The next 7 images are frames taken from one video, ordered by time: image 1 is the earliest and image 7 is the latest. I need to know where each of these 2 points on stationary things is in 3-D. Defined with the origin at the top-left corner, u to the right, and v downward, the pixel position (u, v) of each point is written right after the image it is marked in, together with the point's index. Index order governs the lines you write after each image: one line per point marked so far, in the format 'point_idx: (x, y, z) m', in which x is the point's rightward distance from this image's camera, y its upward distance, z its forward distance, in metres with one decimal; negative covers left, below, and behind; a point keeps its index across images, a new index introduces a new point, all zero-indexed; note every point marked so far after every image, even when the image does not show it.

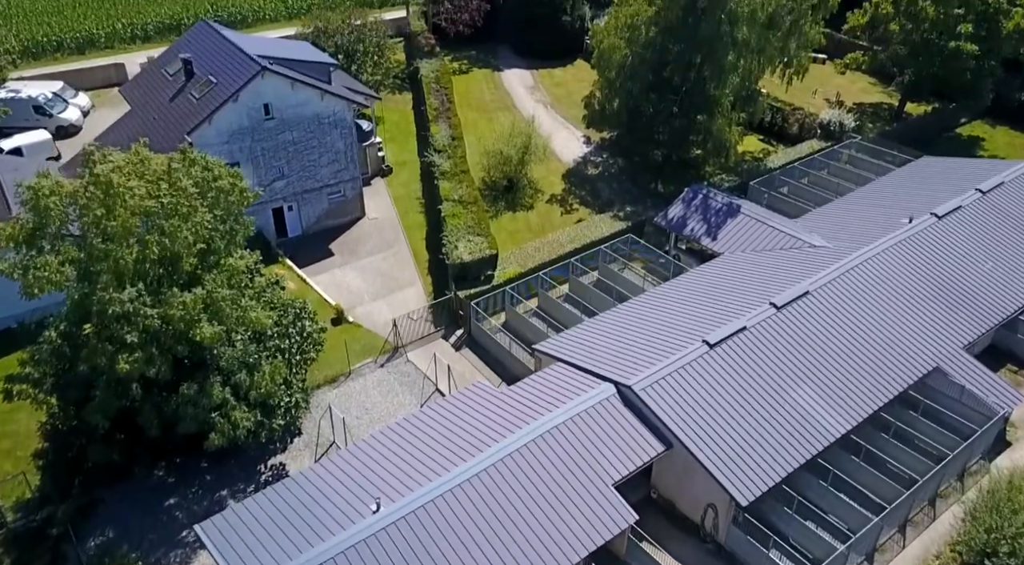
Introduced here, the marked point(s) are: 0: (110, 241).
0: (-9.8, +1.0, +20.2) m
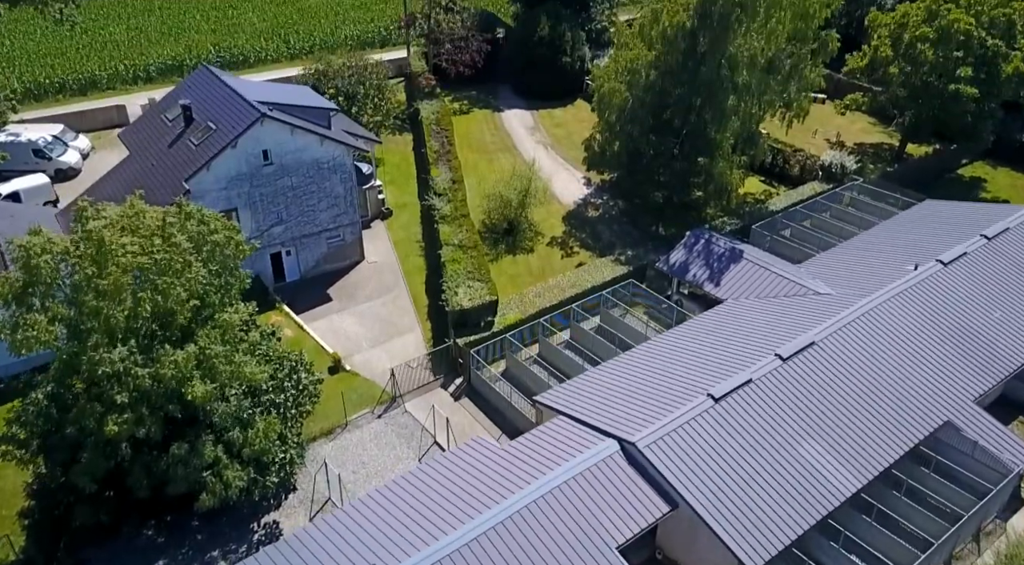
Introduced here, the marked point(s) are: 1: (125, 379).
0: (-9.8, -0.4, +19.7) m
1: (-9.3, -2.3, +19.7) m
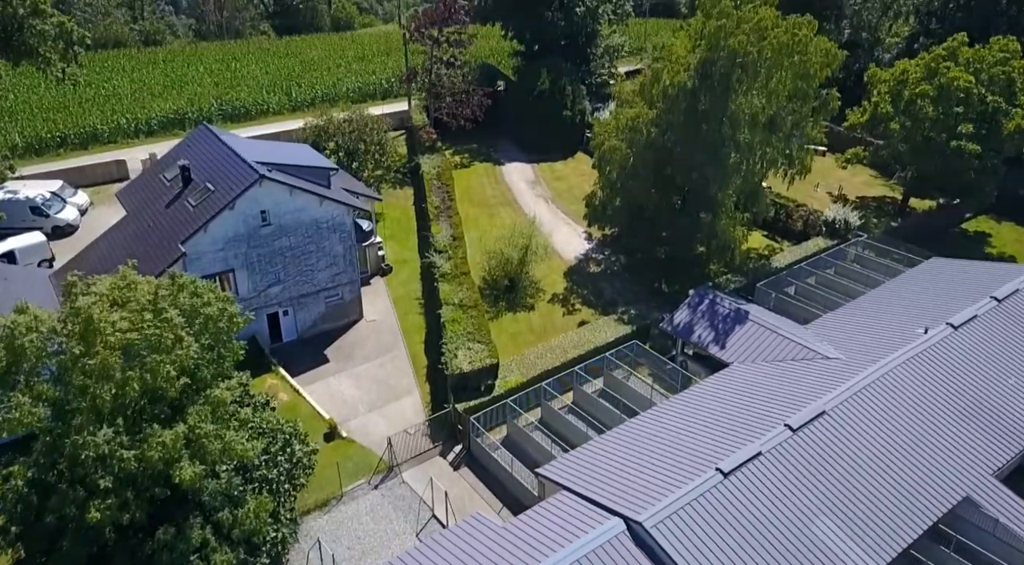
0: (-9.8, -2.2, +19.0) m
1: (-9.2, -4.1, +18.9) m
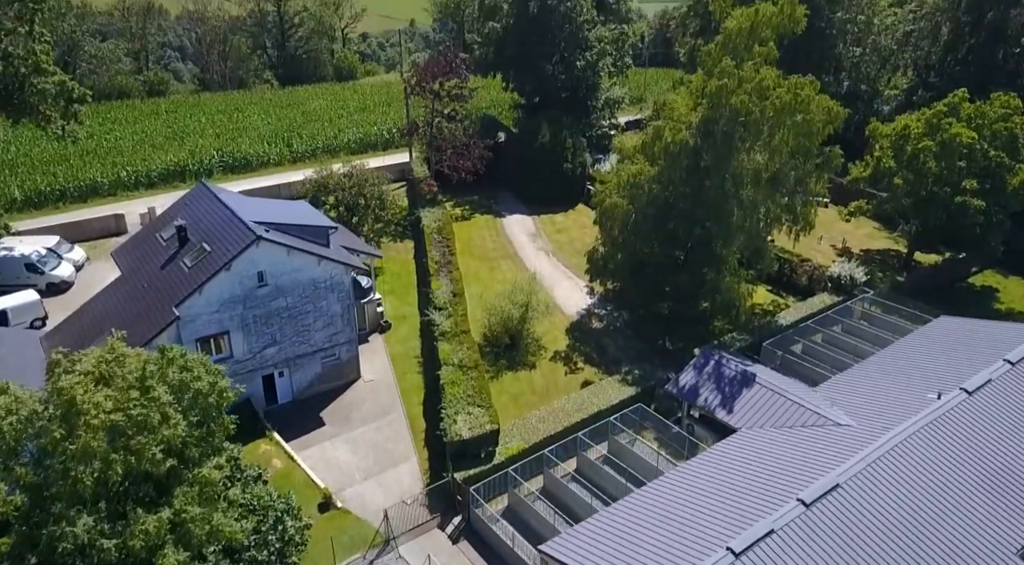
0: (-9.8, -4.0, +18.1) m
1: (-9.2, -5.9, +17.9) m
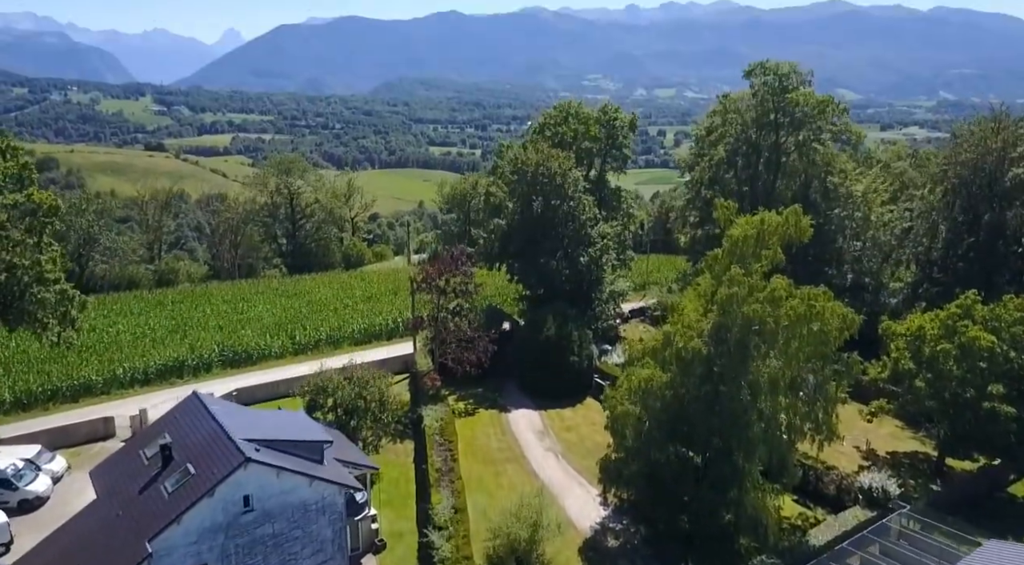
0: (-9.6, -9.1, +14.7) m
1: (-9.0, -10.9, +14.1) m
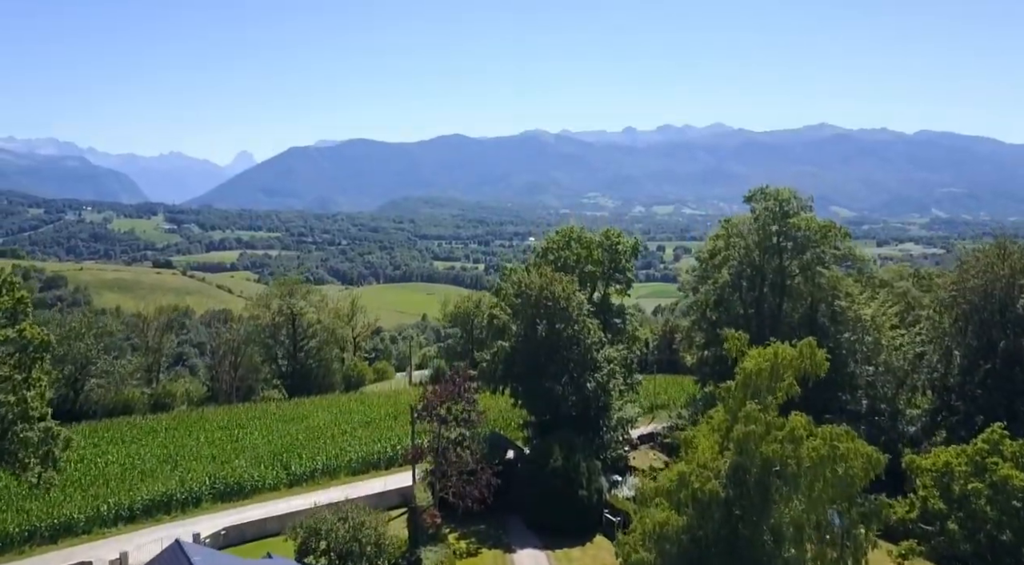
0: (-9.4, -12.0, +11.6) m
1: (-8.8, -13.7, +10.8) m
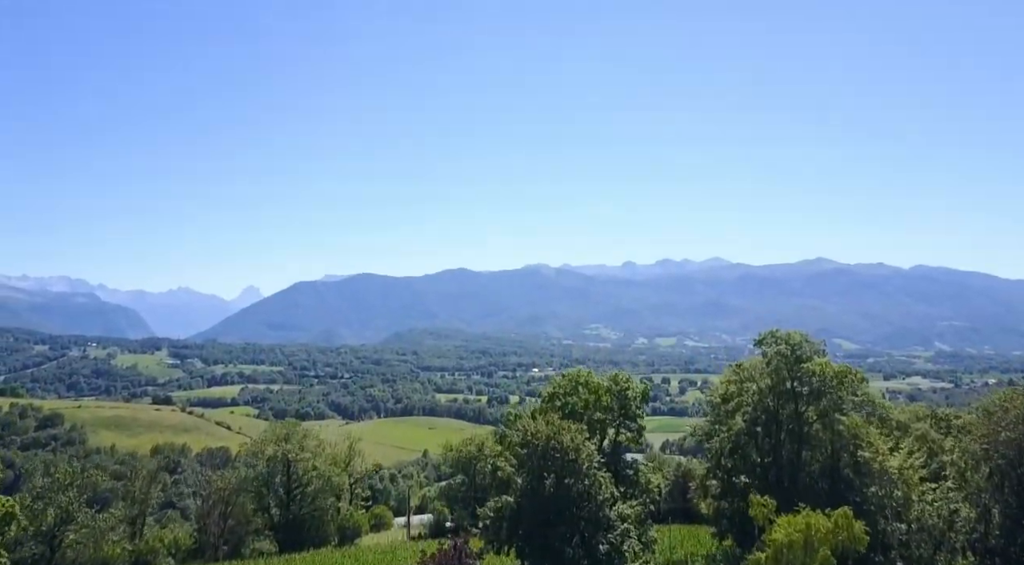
0: (-9.1, -14.9, +6.4) m
1: (-8.5, -16.4, +5.3) m
